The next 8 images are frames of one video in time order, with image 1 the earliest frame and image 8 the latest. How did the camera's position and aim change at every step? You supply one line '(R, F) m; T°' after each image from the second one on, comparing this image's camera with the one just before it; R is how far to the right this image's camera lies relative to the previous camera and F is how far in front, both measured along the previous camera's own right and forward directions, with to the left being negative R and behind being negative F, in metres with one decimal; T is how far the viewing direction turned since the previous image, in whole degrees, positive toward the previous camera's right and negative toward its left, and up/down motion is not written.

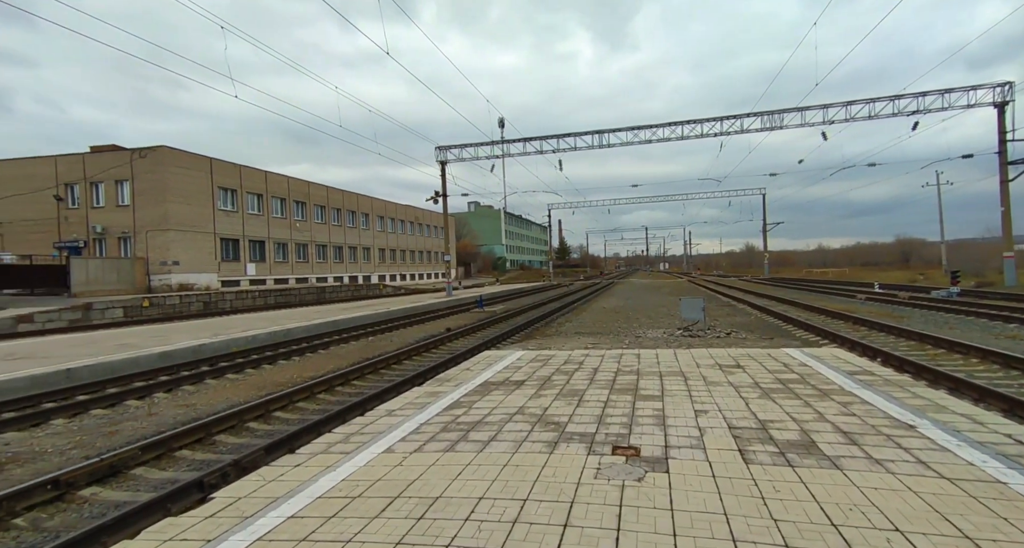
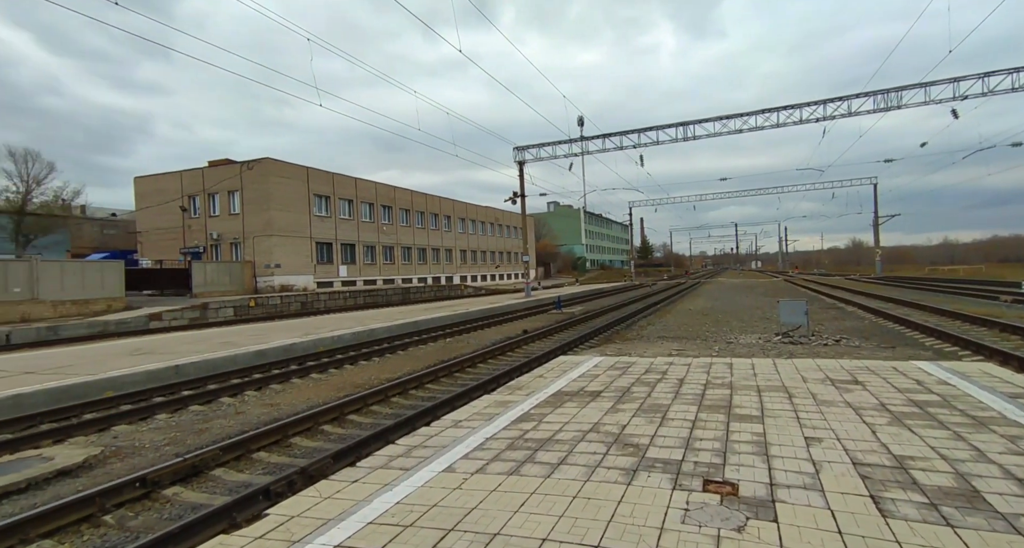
(+0.1, +0.4) m; -8°
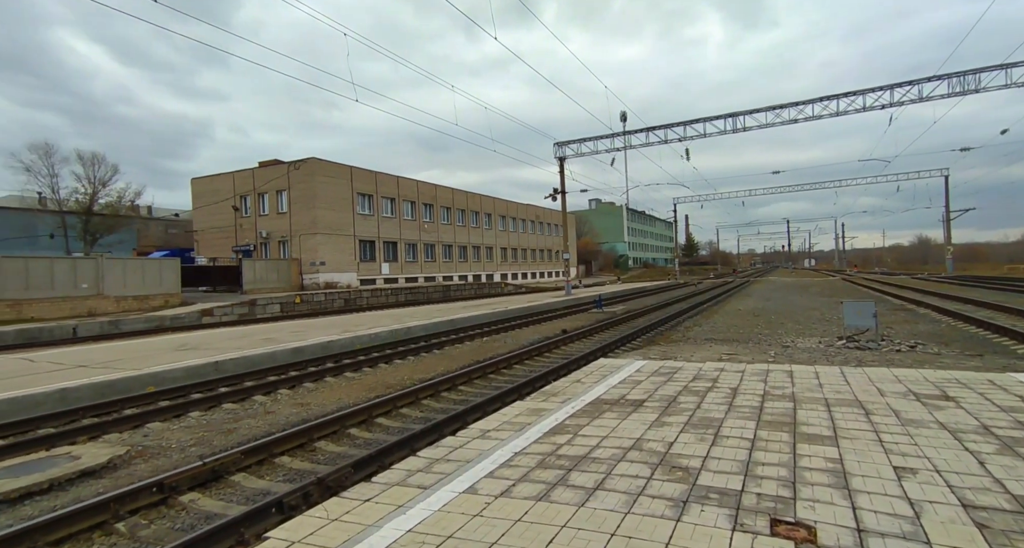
(+0.1, +0.4) m; -4°
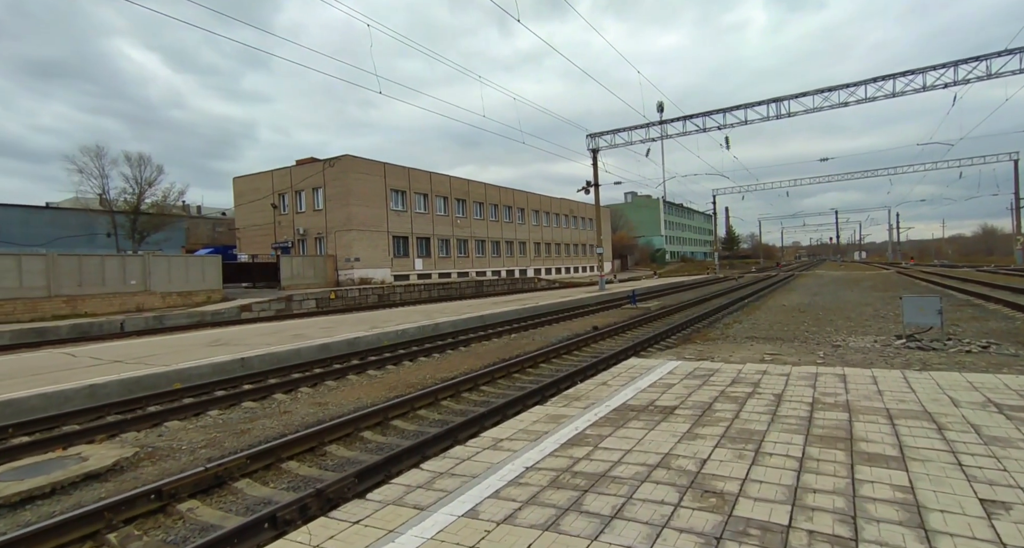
(+0.2, +0.4) m; -4°
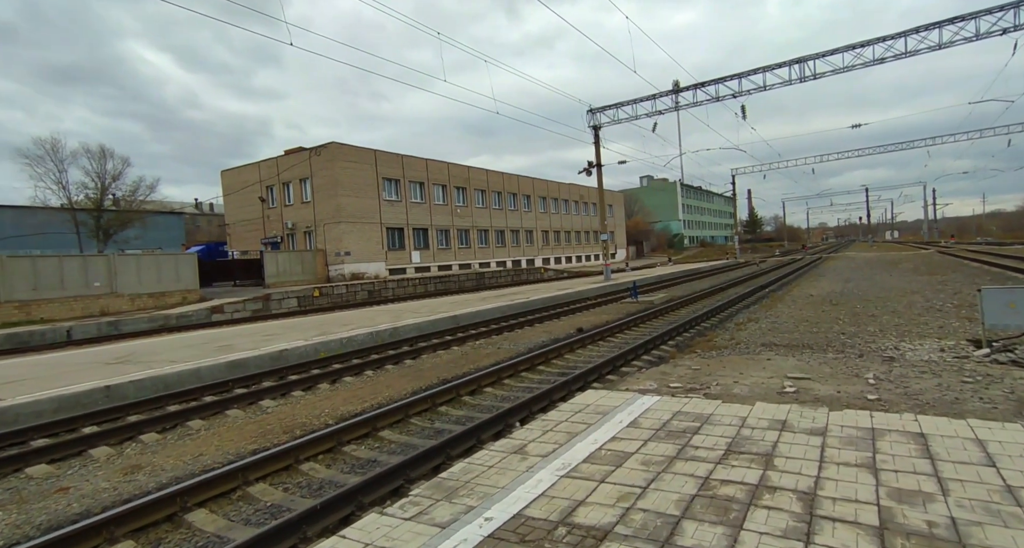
(+1.2, +2.5) m; -2°
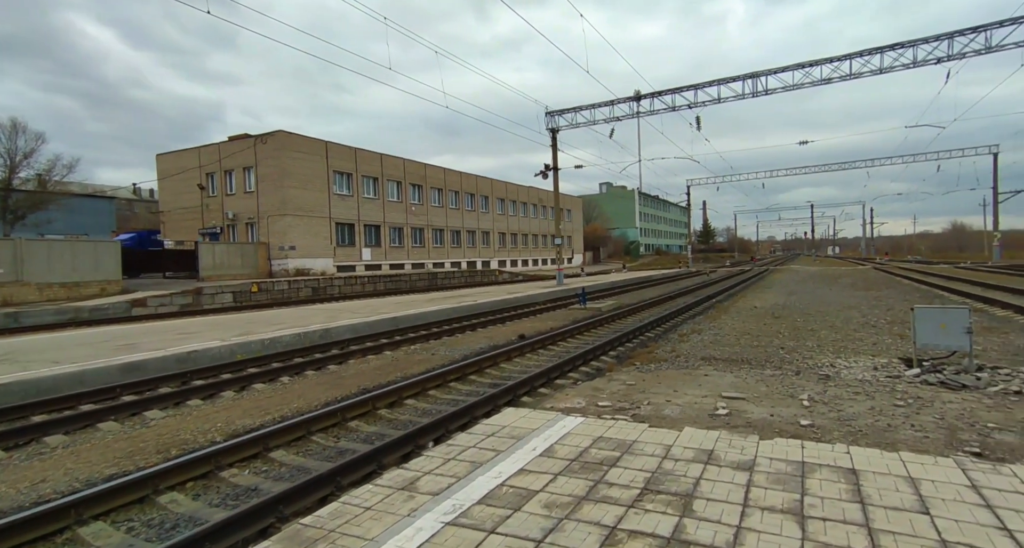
(+0.4, +0.5) m; +4°
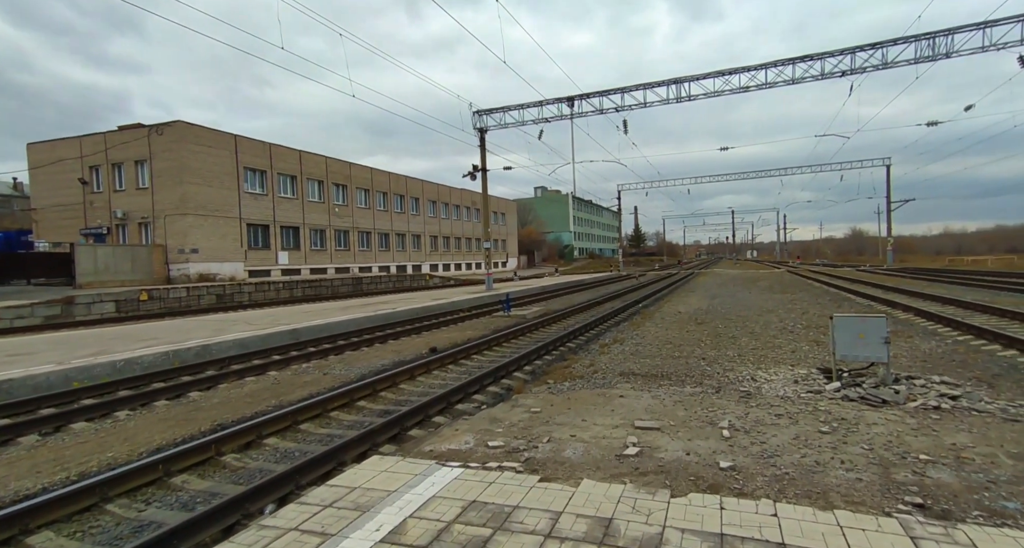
(+0.5, +1.0) m; +7°
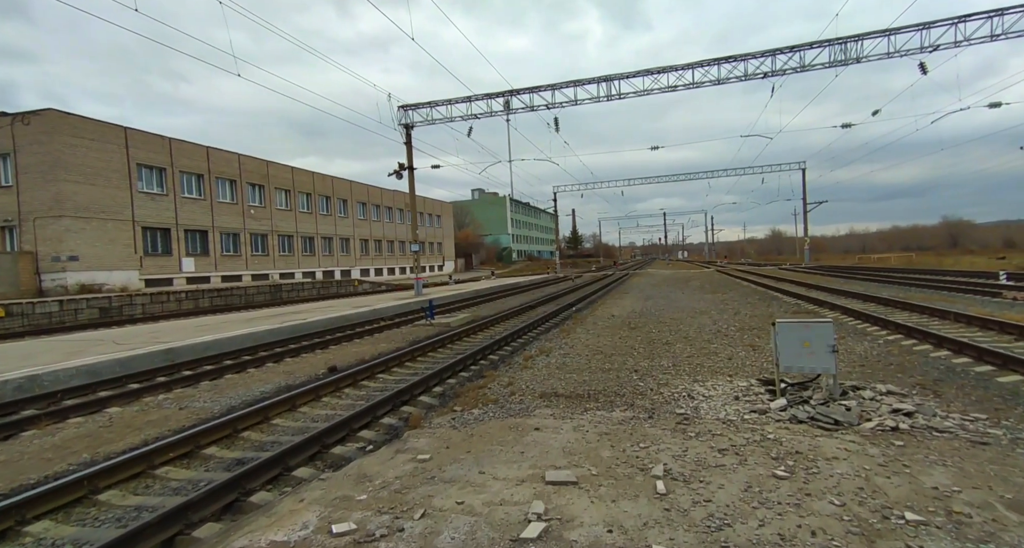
(+0.5, +1.3) m; +6°
